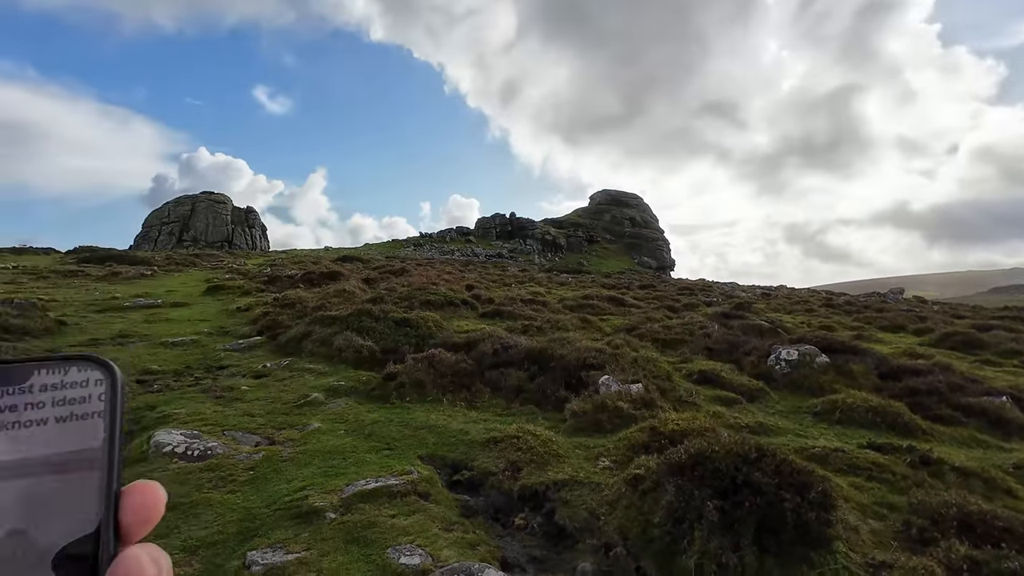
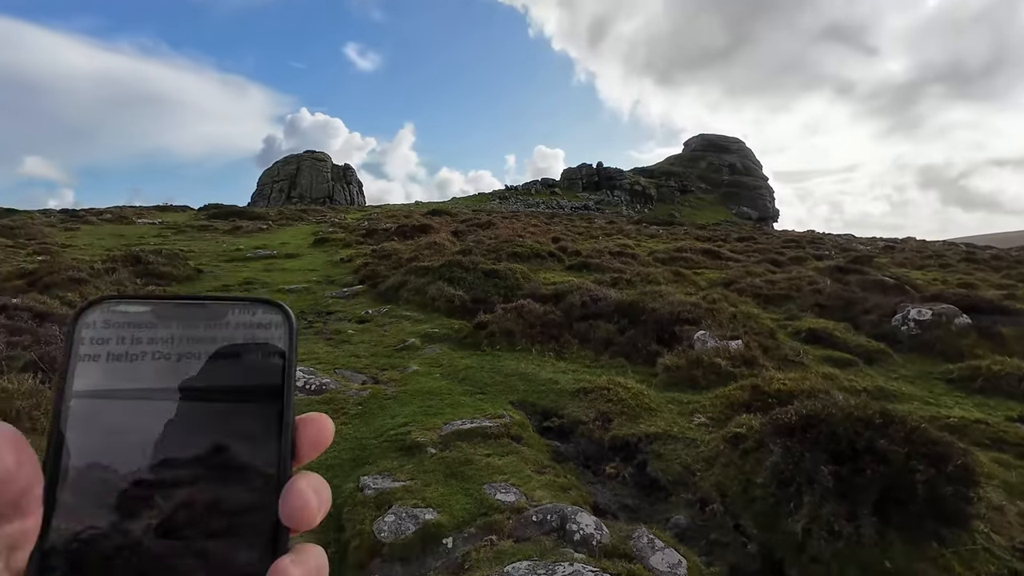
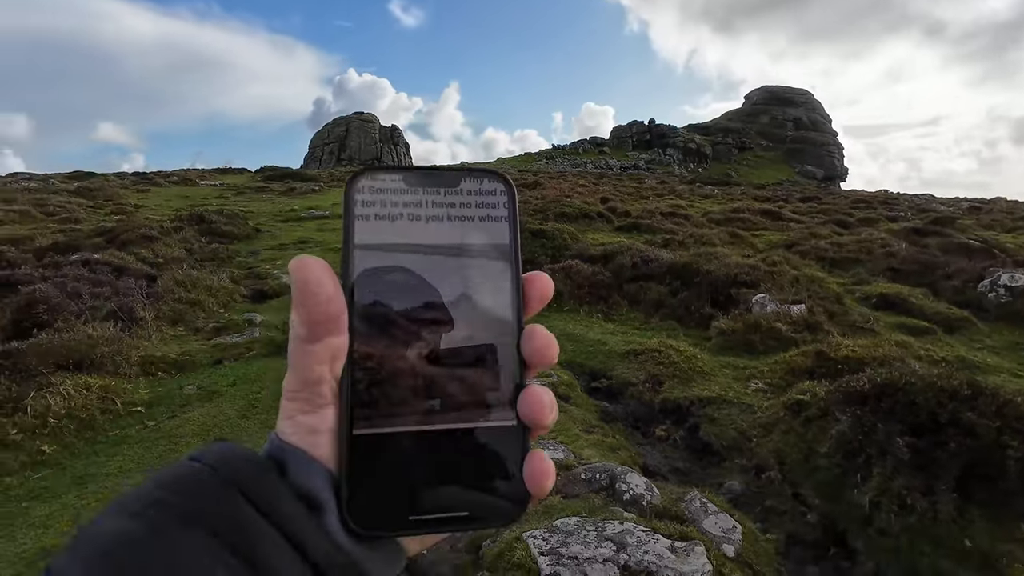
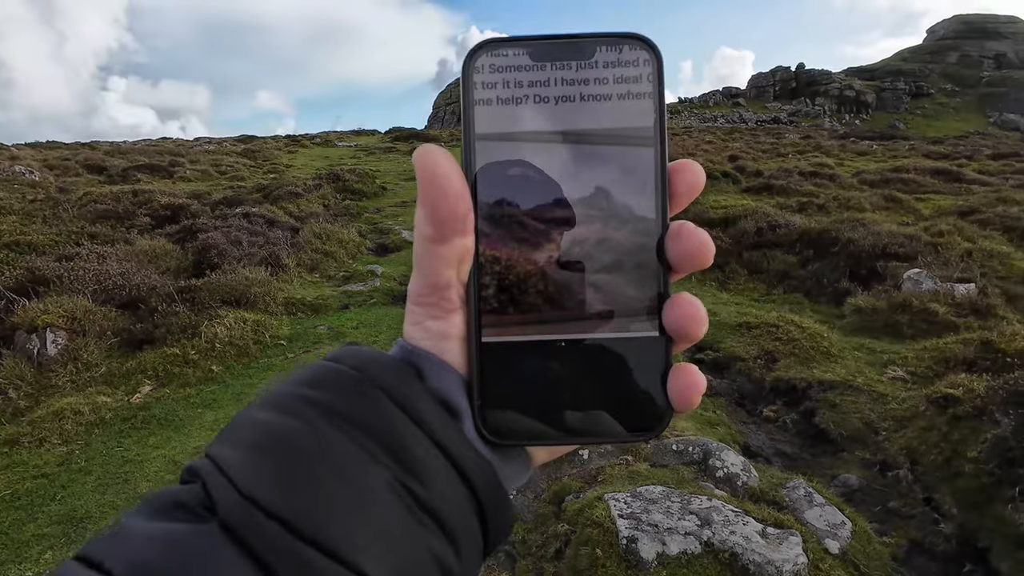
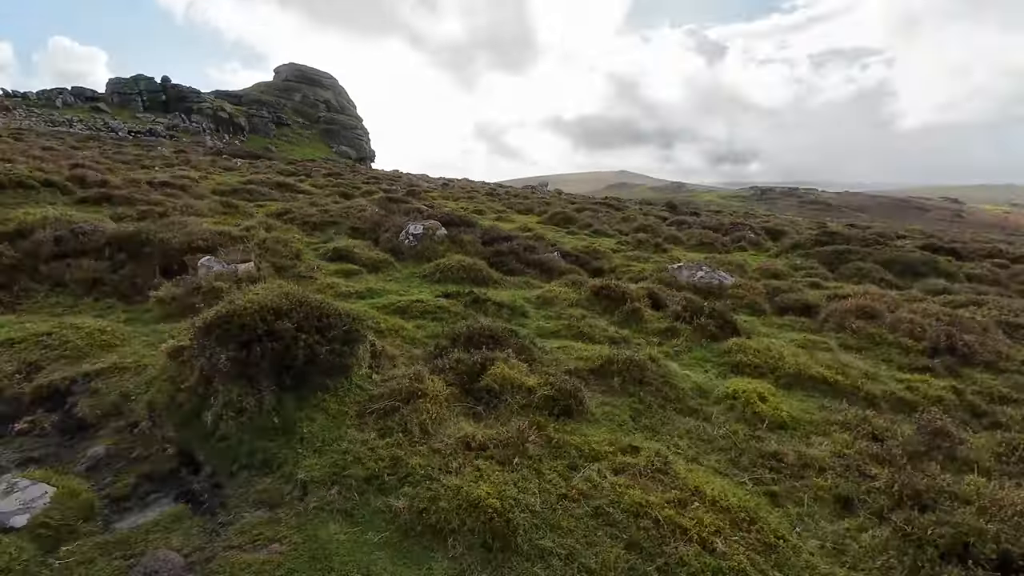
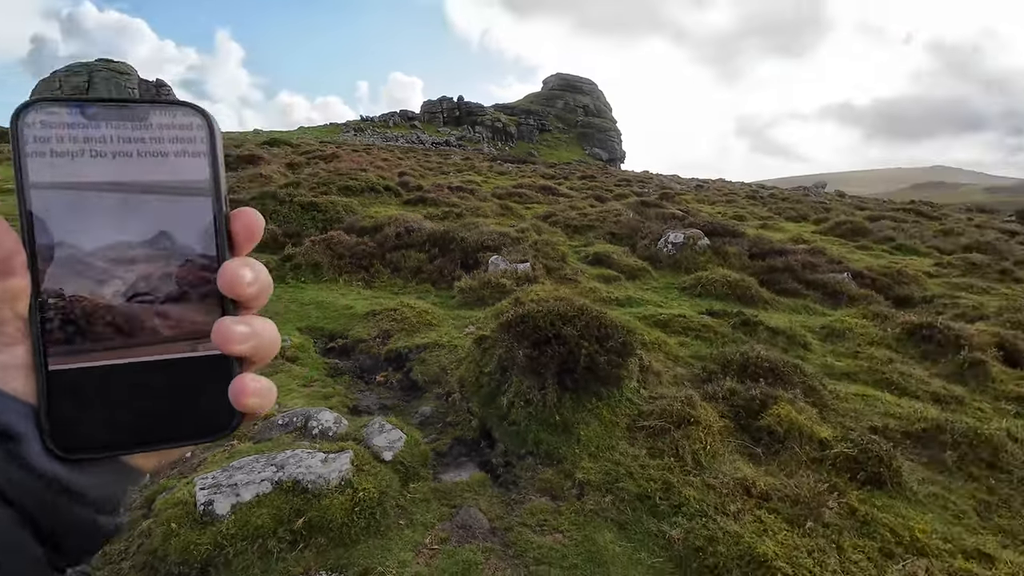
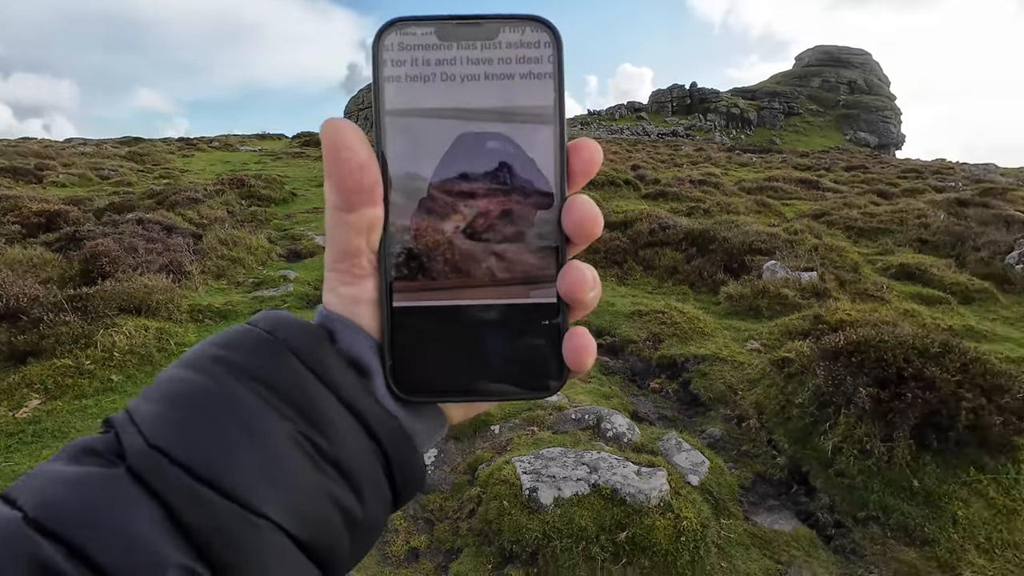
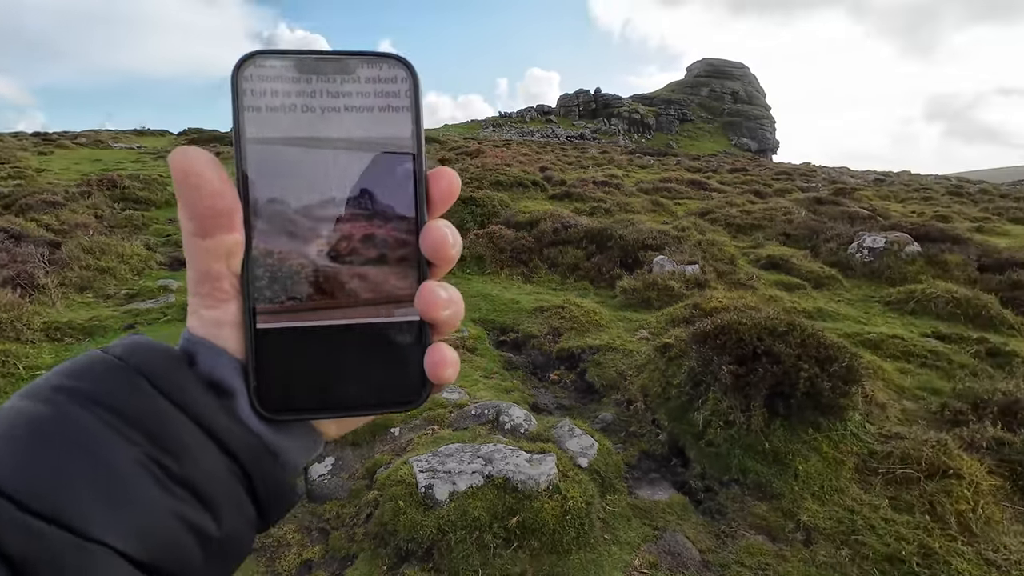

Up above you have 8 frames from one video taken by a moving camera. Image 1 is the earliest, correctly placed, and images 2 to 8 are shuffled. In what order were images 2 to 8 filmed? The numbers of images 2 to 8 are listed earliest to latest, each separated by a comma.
2, 3, 4, 7, 8, 6, 5
